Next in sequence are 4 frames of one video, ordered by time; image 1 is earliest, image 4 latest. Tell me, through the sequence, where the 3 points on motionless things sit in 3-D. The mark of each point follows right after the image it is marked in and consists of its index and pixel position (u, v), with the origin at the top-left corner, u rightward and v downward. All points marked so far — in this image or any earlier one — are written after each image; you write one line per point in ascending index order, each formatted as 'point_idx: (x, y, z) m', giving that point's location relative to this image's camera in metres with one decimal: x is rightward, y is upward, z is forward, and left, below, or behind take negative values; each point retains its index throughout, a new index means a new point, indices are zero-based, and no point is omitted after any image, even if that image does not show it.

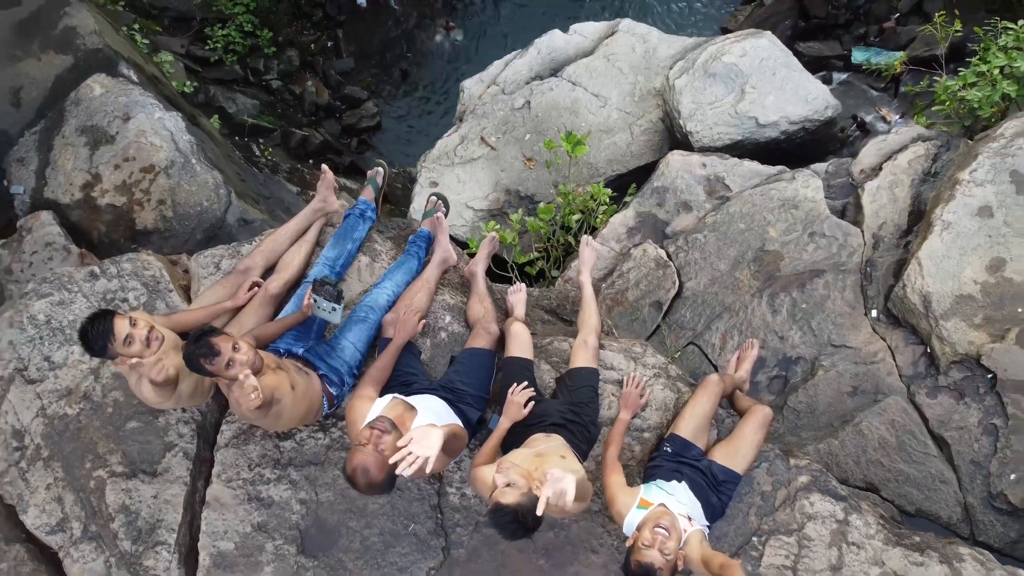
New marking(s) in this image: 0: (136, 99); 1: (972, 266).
0: (-5.6, +2.8, +5.3) m
1: (+5.8, +0.3, +4.4) m
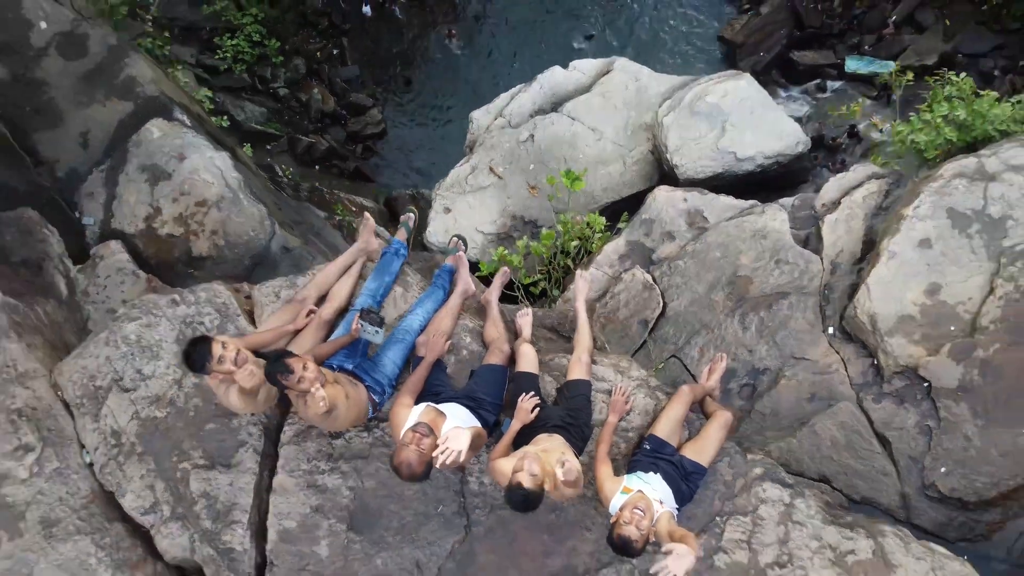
0: (-5.5, +2.5, +6.0) m
1: (+5.9, 0.0, +5.2) m
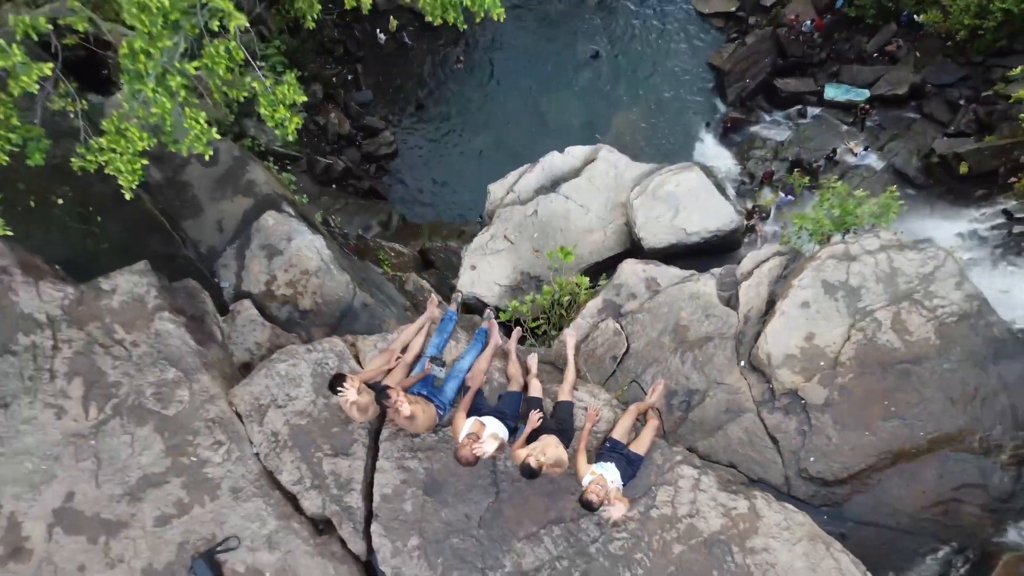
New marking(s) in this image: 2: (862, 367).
0: (-5.3, +1.5, +8.5) m
1: (+6.2, -1.1, +7.6) m
2: (+7.5, -1.7, +7.5) m
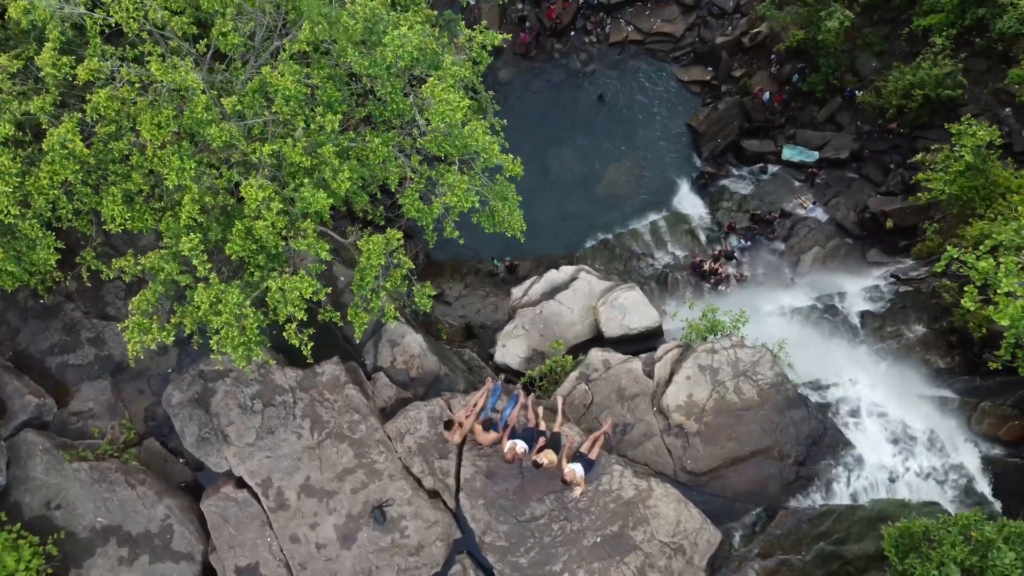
0: (-4.6, -1.7, +15.0) m
1: (+6.8, -4.3, +14.1) m
2: (+8.1, -4.9, +13.9) m
